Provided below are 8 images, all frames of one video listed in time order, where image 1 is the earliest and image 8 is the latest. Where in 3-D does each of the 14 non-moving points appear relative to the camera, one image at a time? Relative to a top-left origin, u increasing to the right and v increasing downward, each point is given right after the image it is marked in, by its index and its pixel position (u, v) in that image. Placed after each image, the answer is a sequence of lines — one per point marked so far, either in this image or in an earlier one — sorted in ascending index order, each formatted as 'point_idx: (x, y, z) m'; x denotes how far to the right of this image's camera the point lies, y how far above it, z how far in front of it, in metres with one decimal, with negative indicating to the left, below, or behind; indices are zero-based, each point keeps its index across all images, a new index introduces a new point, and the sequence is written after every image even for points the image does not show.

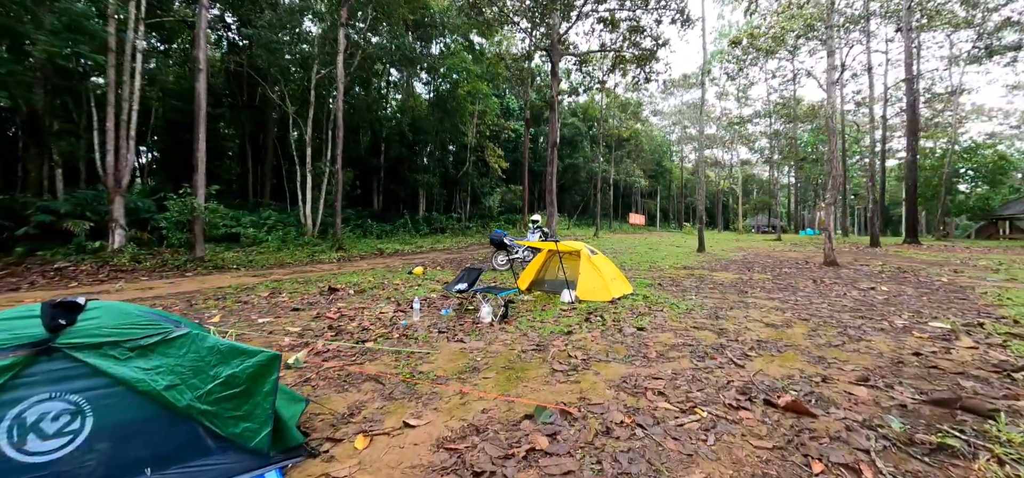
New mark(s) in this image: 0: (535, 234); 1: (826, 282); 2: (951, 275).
0: (+0.5, +0.1, +9.0) m
1: (+5.9, -0.8, +7.3) m
2: (+9.3, -0.7, +8.3) m
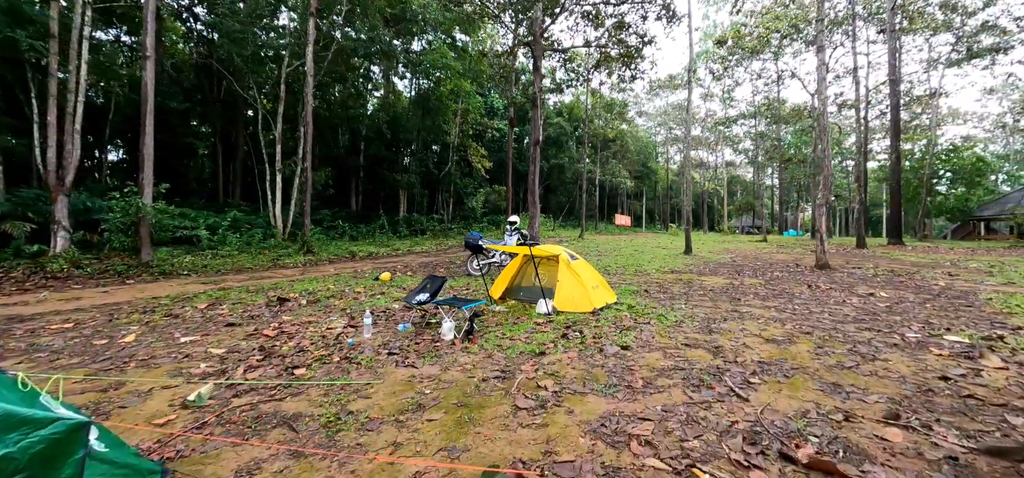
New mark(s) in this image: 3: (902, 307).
0: (0.0, 0.0, +8.3) m
1: (+5.4, -0.8, +6.8) m
2: (+8.8, -0.7, +8.0) m
3: (+5.5, -0.9, +5.5) m
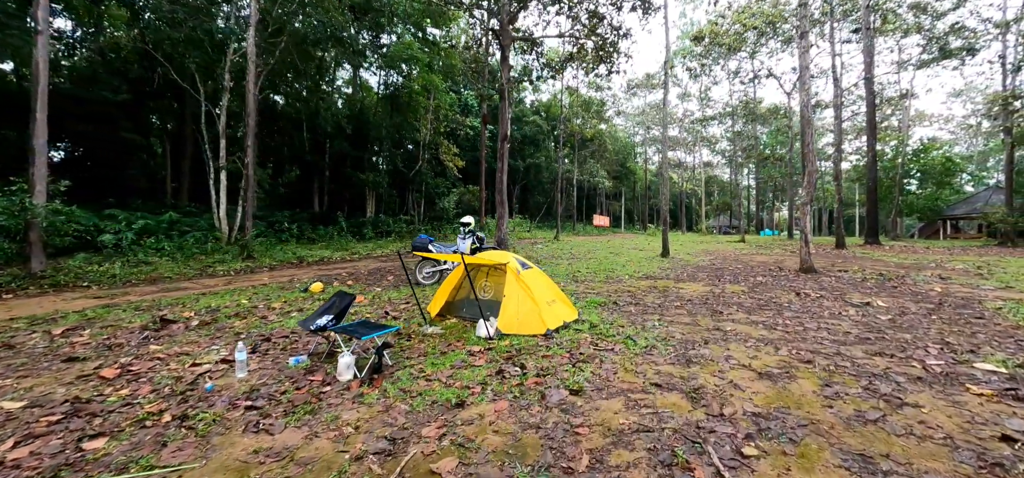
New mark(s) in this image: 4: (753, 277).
0: (-0.9, -0.1, +7.3) m
1: (+4.6, -0.9, +6.0) m
2: (+8.0, -0.8, +7.3) m
3: (+4.7, -0.9, +4.7) m
4: (+4.8, -0.8, +7.9) m
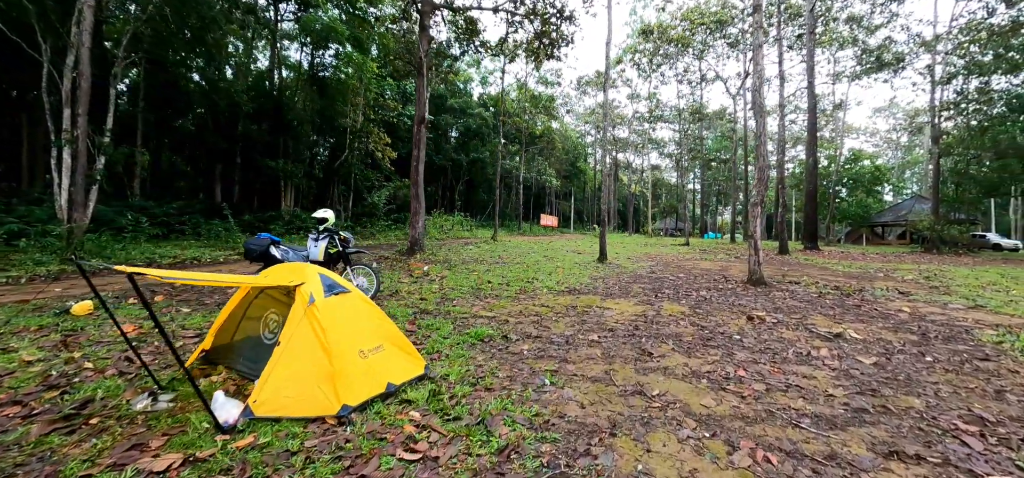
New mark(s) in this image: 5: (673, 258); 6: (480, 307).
0: (-2.6, -0.1, +5.3) m
1: (+3.0, -1.0, +4.6) m
2: (+6.2, -0.9, +6.3) m
3: (+3.3, -1.0, +3.3) m
4: (+3.0, -0.9, +6.5) m
5: (+5.0, -0.6, +12.3) m
6: (-0.4, -0.9, +5.2) m
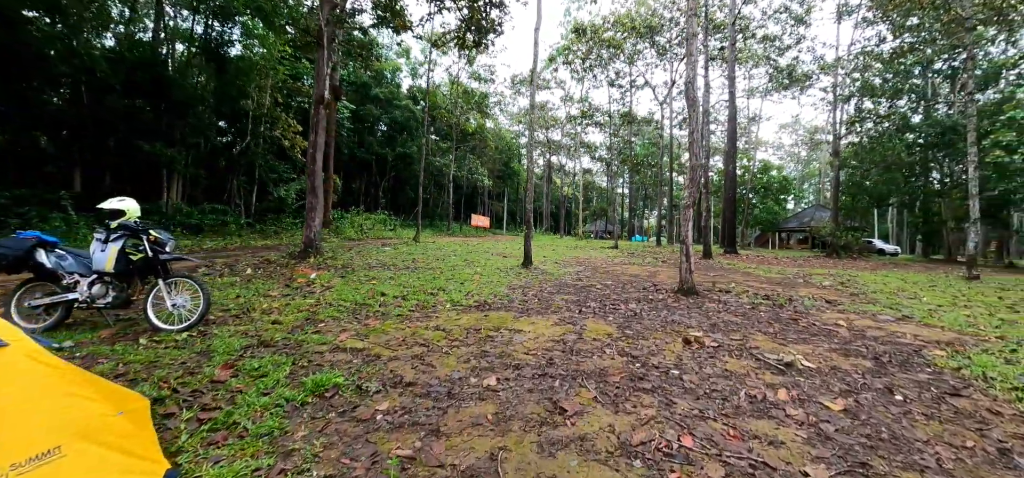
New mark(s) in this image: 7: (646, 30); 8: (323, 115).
0: (-3.7, -0.1, +3.6) m
1: (+1.9, -1.0, +3.8) m
2: (+4.8, -1.0, +6.0) m
3: (+2.4, -1.1, +2.6) m
4: (+1.6, -0.9, +5.7) m
5: (+2.7, -0.7, +11.7) m
6: (-1.6, -0.9, +3.9) m
7: (+6.2, +9.6, +18.0) m
8: (-4.7, +3.1, +9.7) m
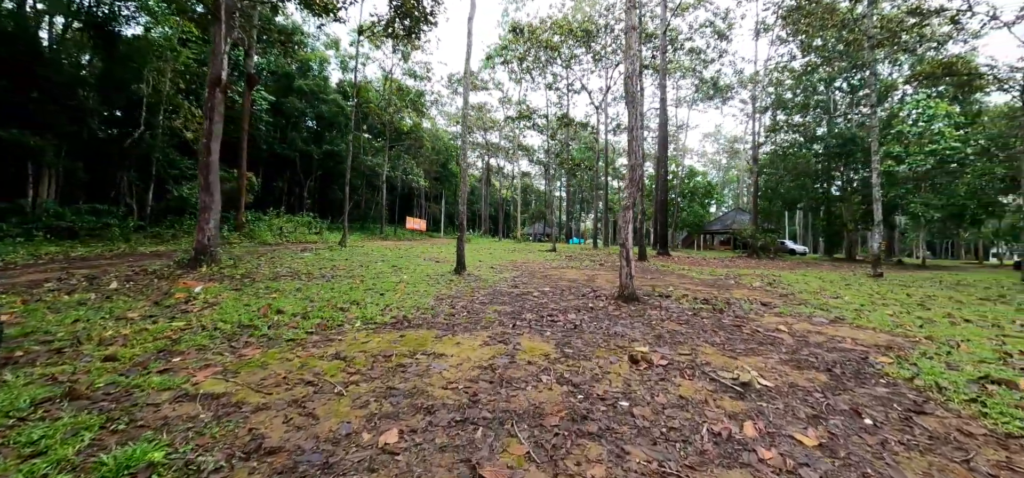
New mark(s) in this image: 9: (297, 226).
0: (-4.3, -0.1, +2.4) m
1: (+1.2, -1.0, +3.4) m
2: (+3.8, -1.0, +5.9) m
3: (+1.9, -1.1, +2.2) m
4: (+0.6, -1.0, +5.2) m
5: (+0.9, -0.8, +11.3) m
6: (-2.2, -1.0, +3.0) m
7: (+3.3, +9.5, +18.1) m
8: (-6.2, +3.0, +8.3) m
9: (-10.2, +0.6, +18.4) m
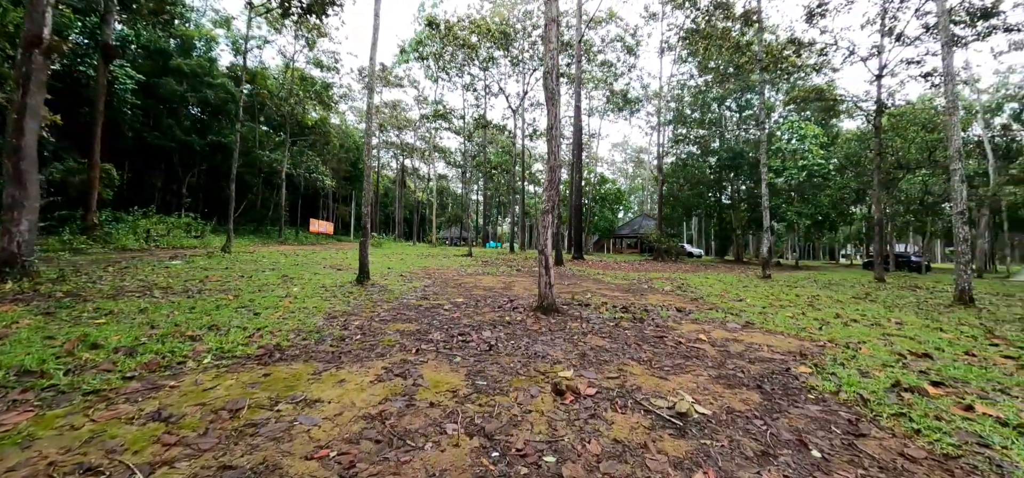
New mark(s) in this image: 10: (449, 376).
0: (-4.7, -0.2, +0.8) m
1: (+0.5, -1.1, +2.9) m
2: (+2.5, -1.1, +6.0) m
3: (+1.4, -1.1, +1.9) m
4: (-0.4, -1.1, +4.6) m
5: (-1.4, -0.9, +10.7) m
6: (-2.8, -1.0, +1.8) m
7: (-0.5, +9.3, +17.9) m
8: (-7.7, +2.9, +6.3) m
9: (-13.7, +0.4, +15.4) m
10: (-0.5, -1.1, +3.2) m
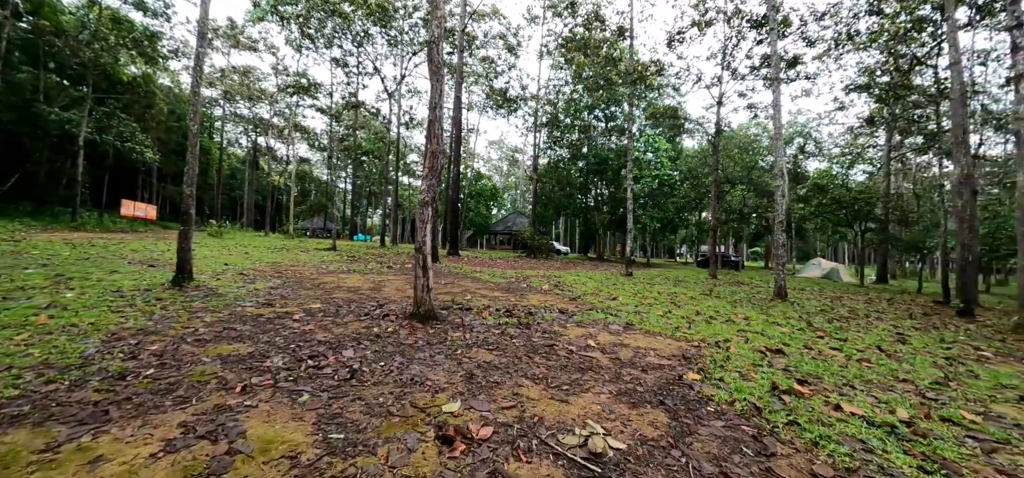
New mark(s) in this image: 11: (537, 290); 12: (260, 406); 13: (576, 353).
0: (-4.5, -0.1, -1.3) m
1: (-0.2, -1.1, +2.3) m
2: (+0.7, -1.1, +5.8) m
3: (+0.9, -1.2, +1.6) m
4: (-1.6, -1.0, +3.6) m
5: (-4.5, -0.8, +9.1) m
6: (-3.0, -1.0, +0.2) m
7: (-5.6, +9.5, +16.1) m
8: (-9.0, +3.1, +2.9) m
9: (-17.6, +0.8, +9.7) m
10: (-1.3, -1.1, +2.2) m
11: (+0.6, -1.1, +8.2) m
12: (-1.6, -1.0, +2.6) m
13: (+0.7, -1.1, +3.9) m
